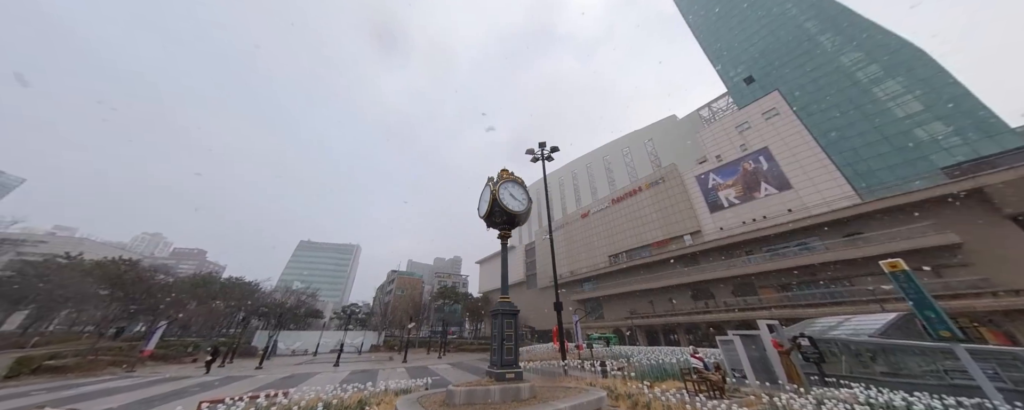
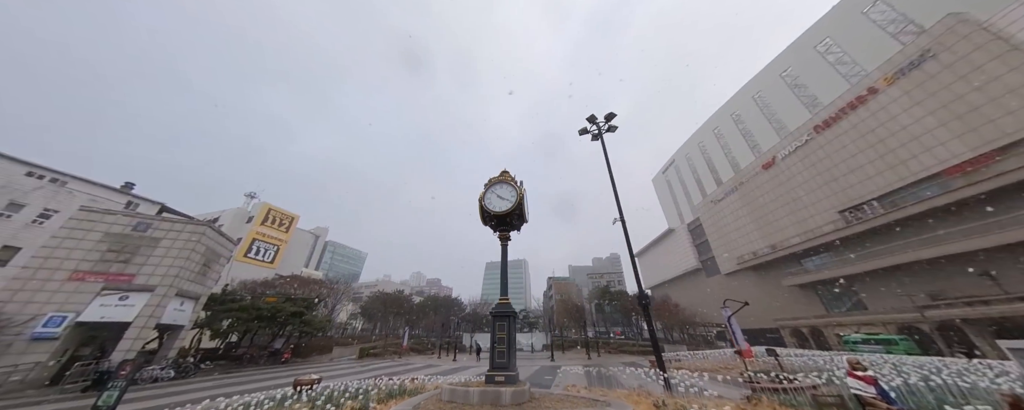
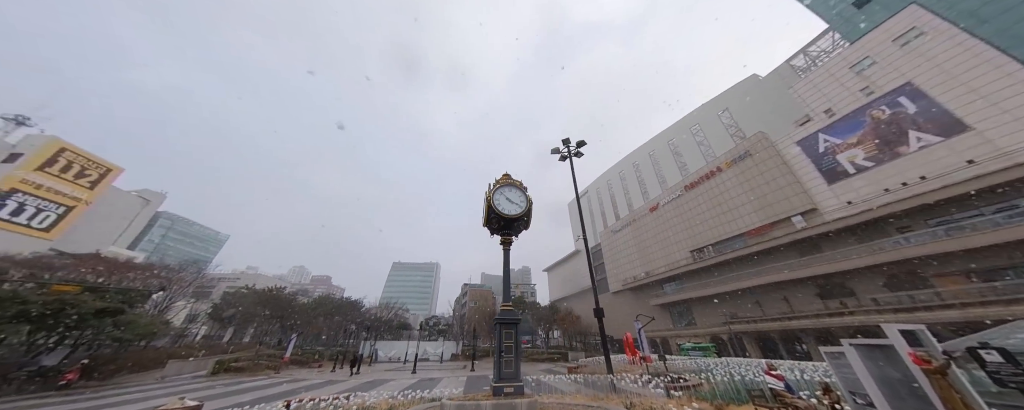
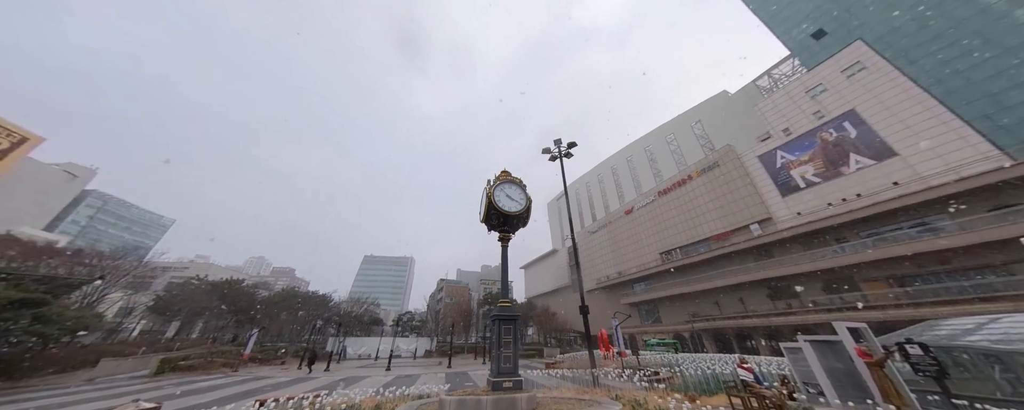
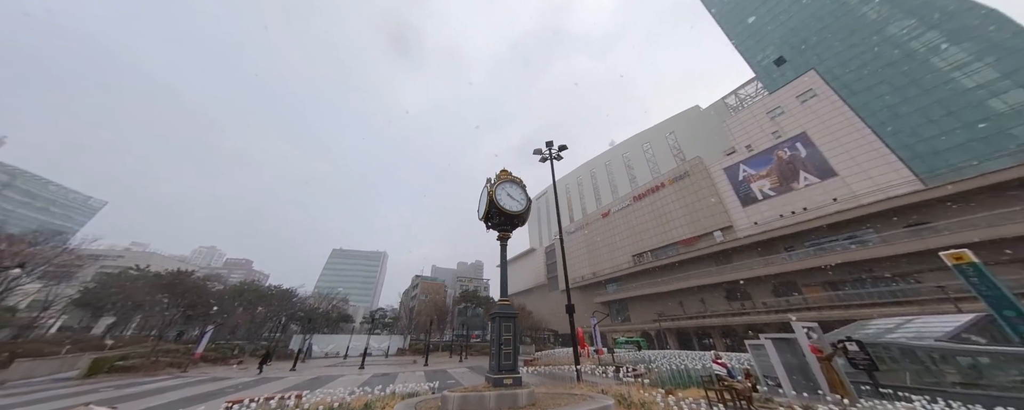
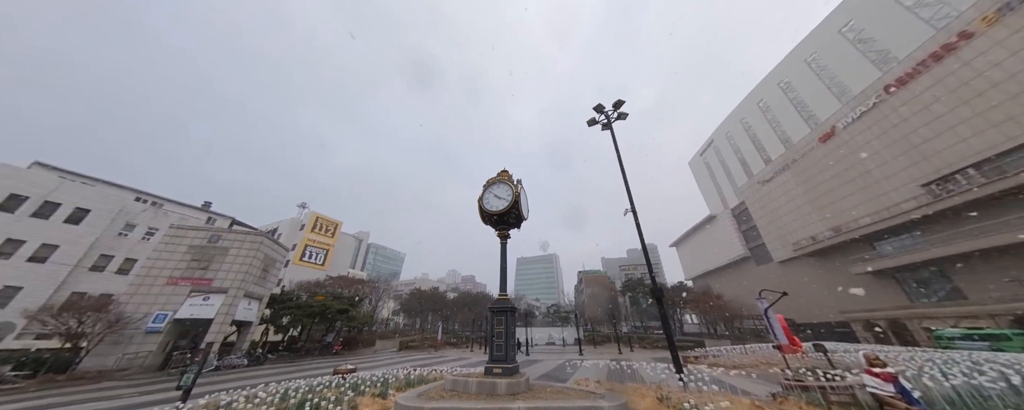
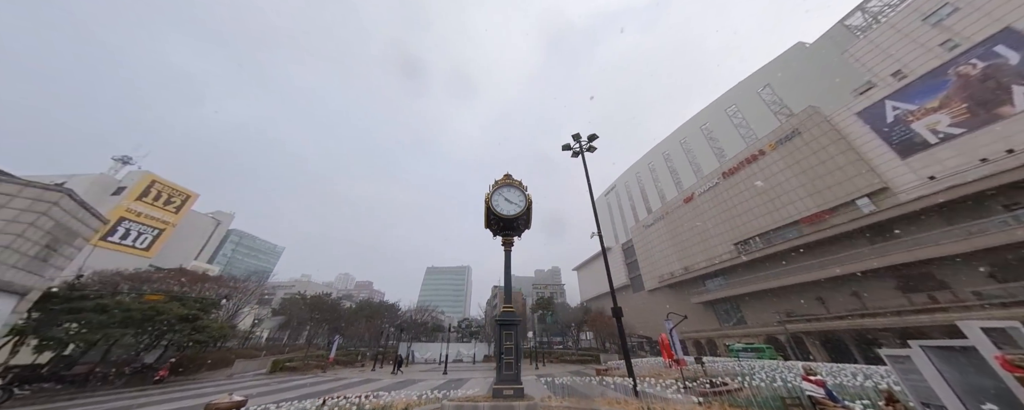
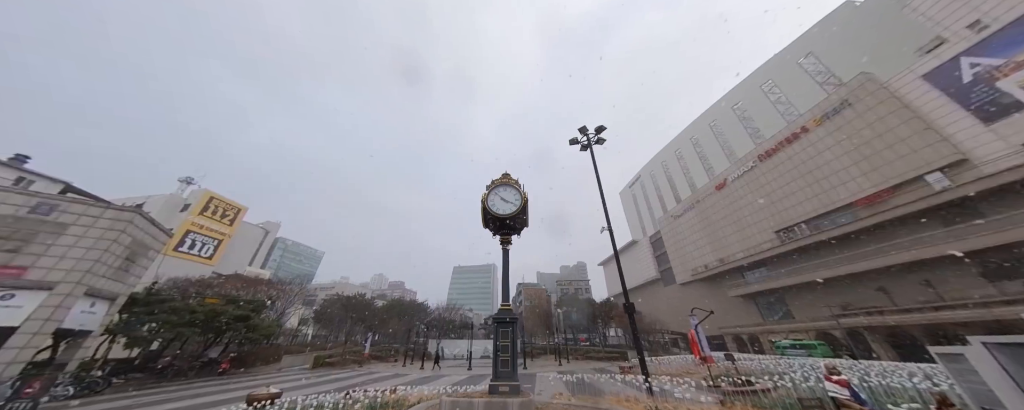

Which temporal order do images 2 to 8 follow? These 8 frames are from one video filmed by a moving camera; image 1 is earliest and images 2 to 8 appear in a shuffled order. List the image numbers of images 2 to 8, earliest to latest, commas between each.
5, 4, 3, 7, 8, 2, 6
